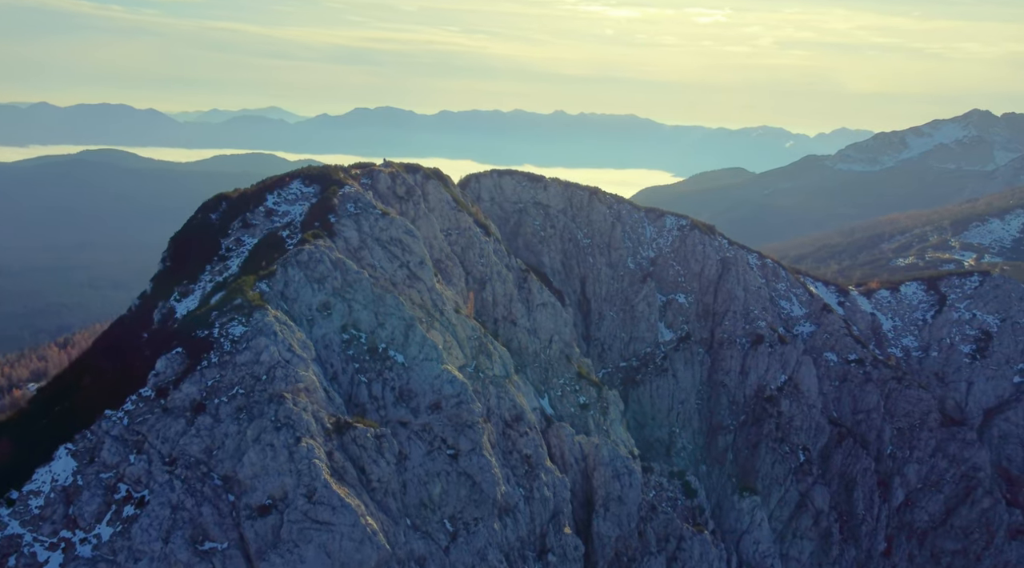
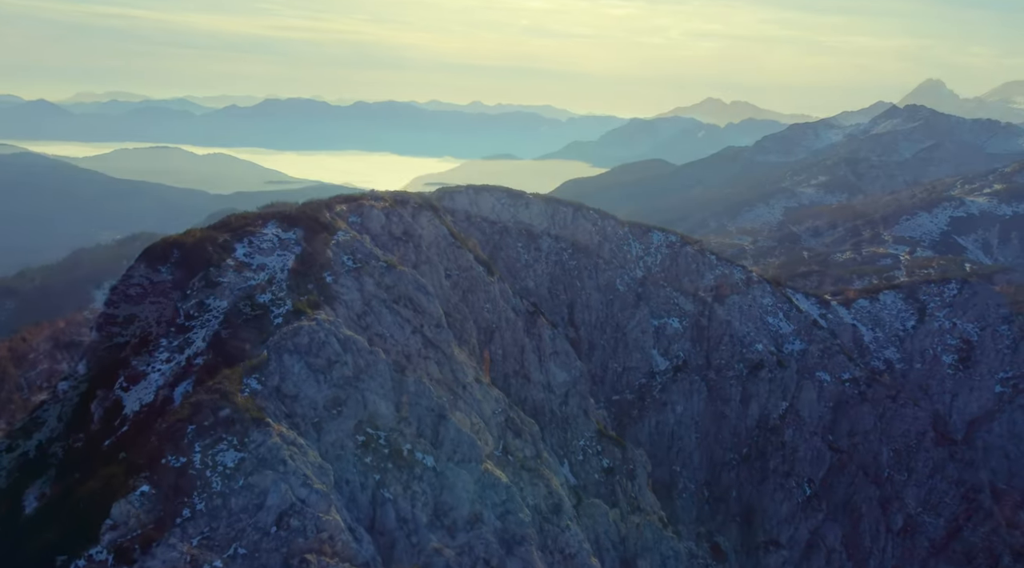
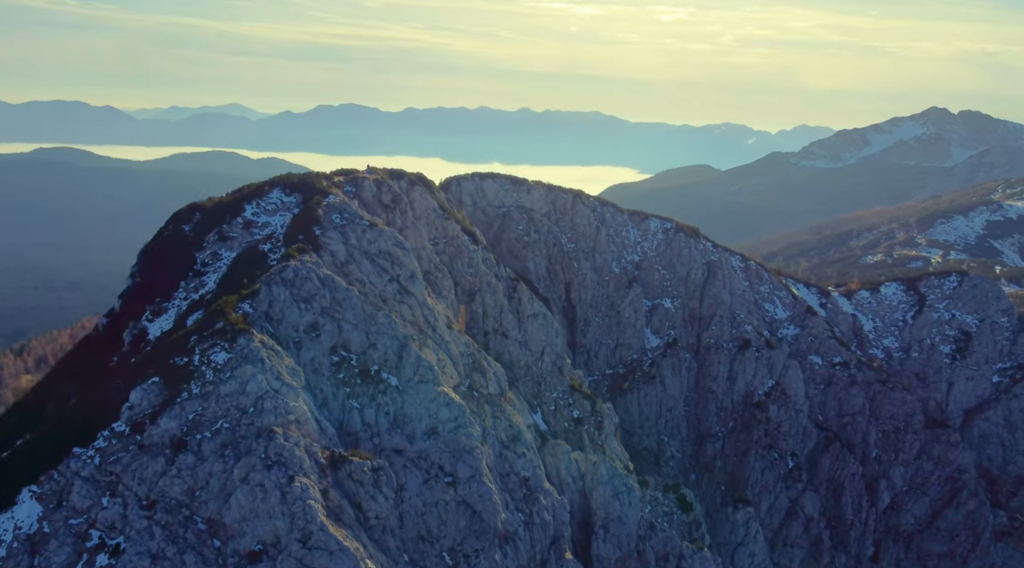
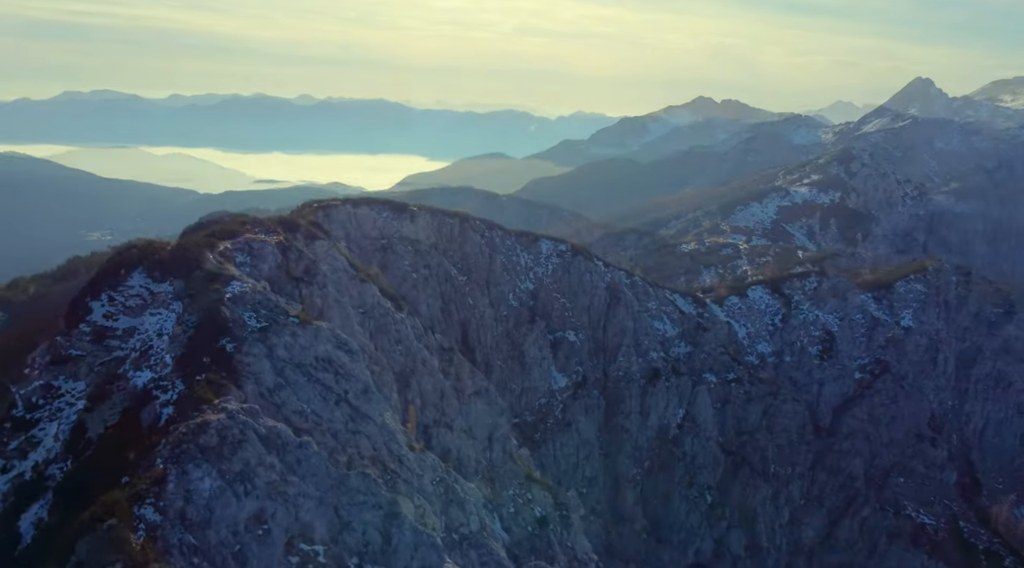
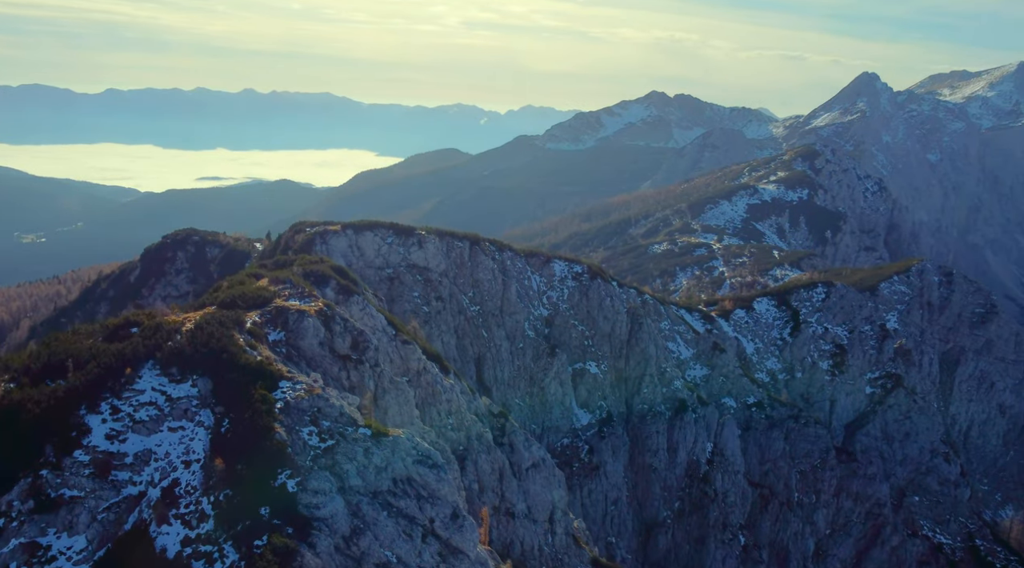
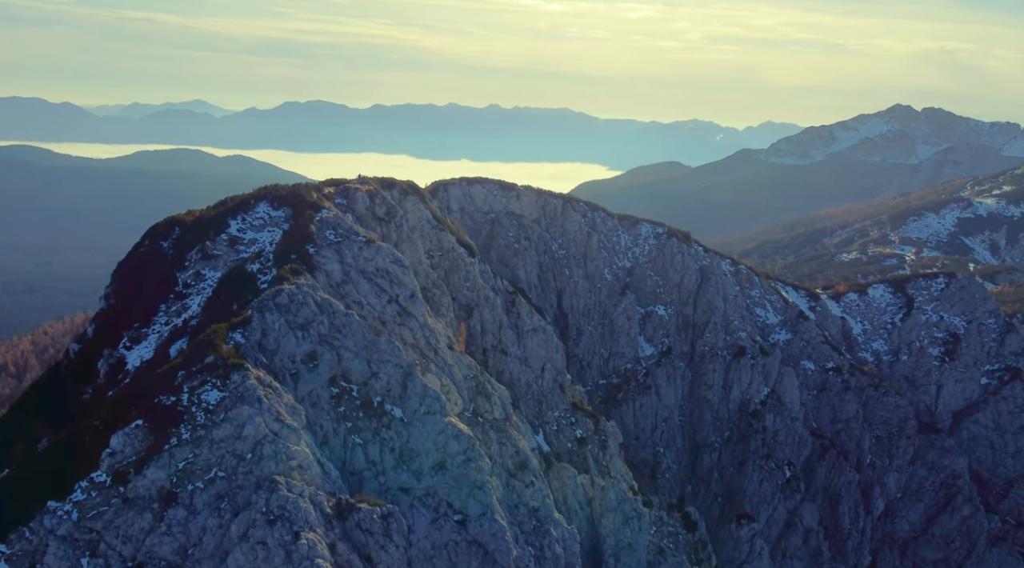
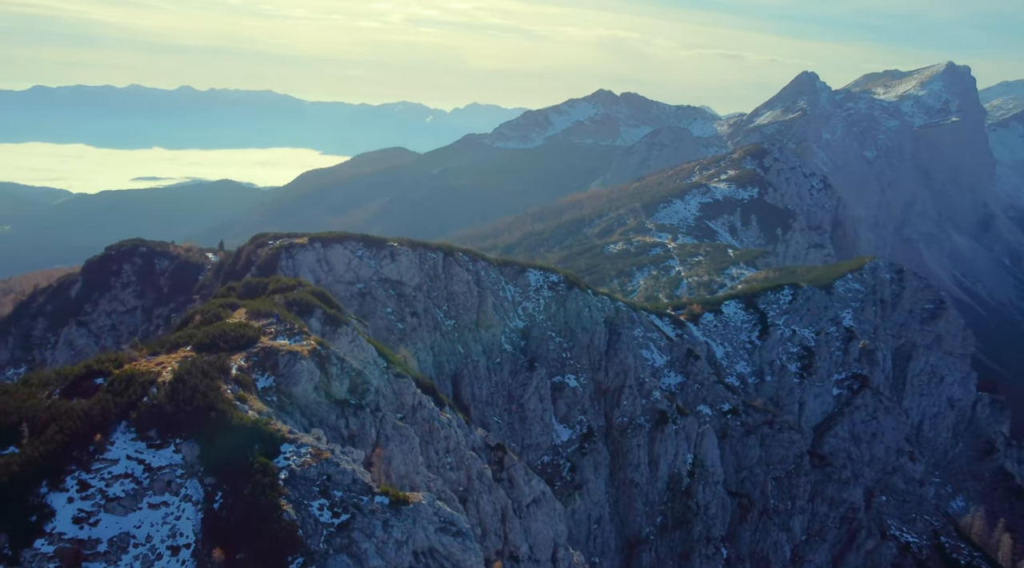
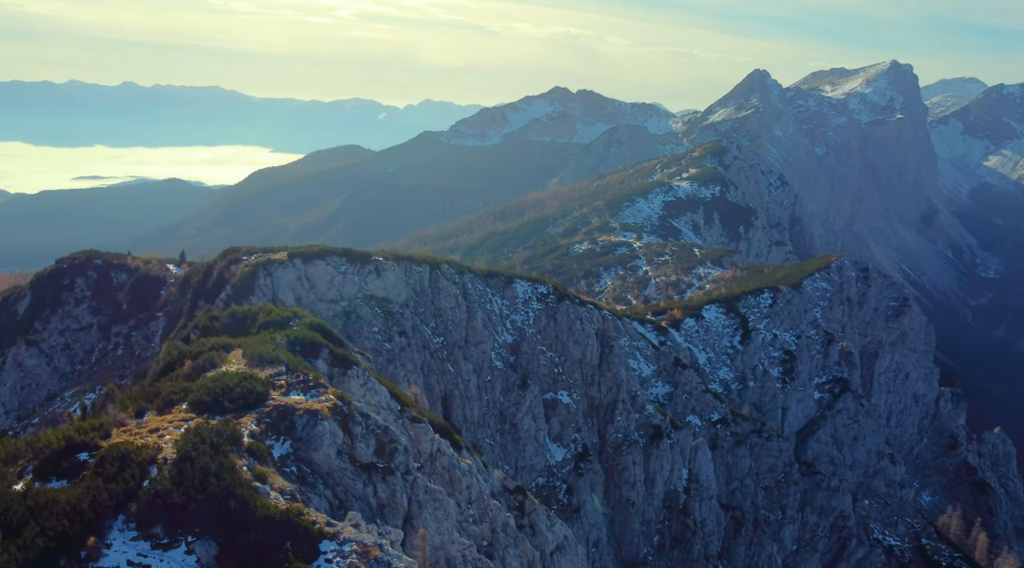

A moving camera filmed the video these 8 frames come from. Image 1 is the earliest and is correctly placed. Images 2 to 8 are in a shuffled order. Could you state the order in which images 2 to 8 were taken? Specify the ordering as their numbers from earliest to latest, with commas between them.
3, 6, 2, 4, 5, 7, 8
